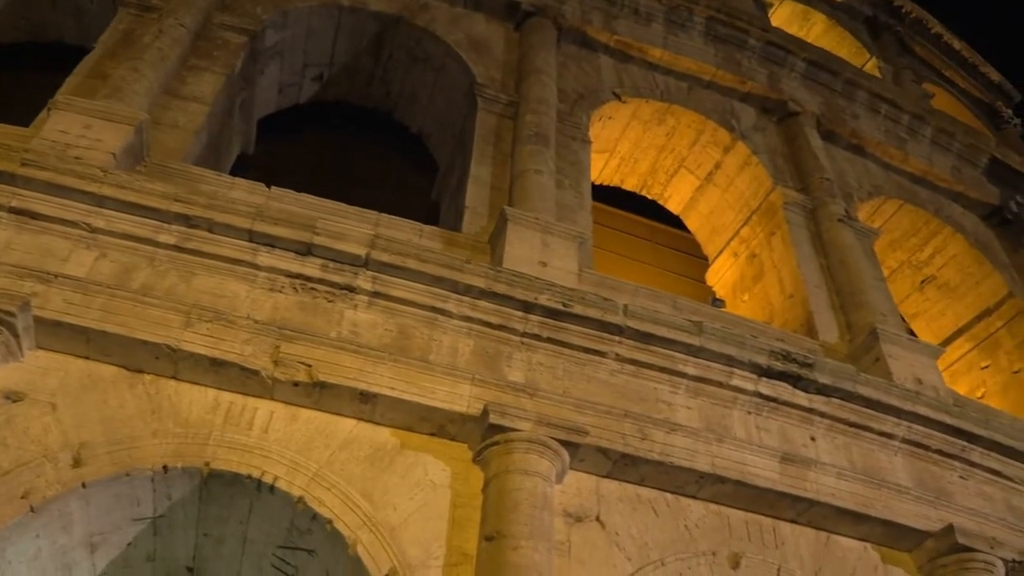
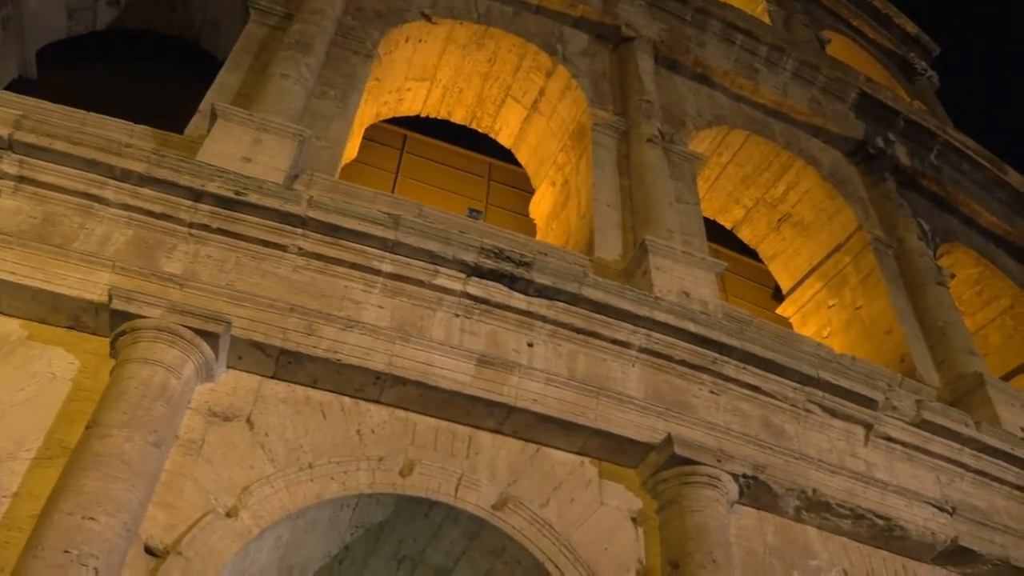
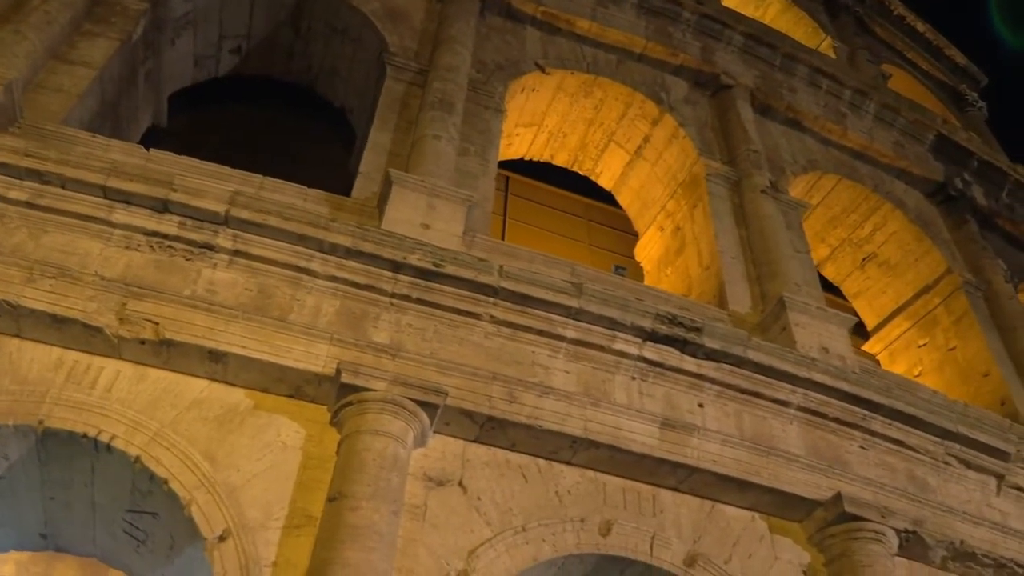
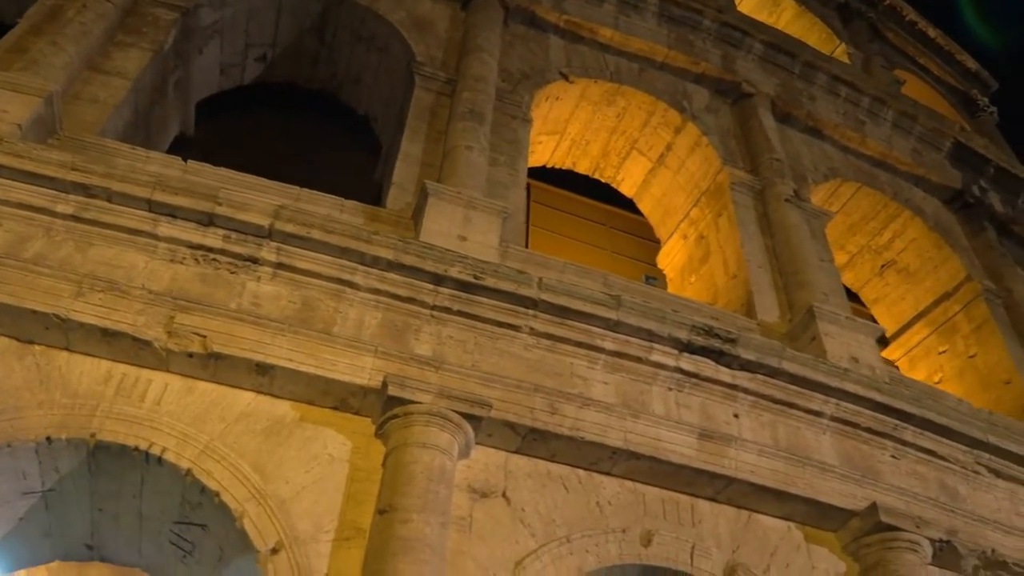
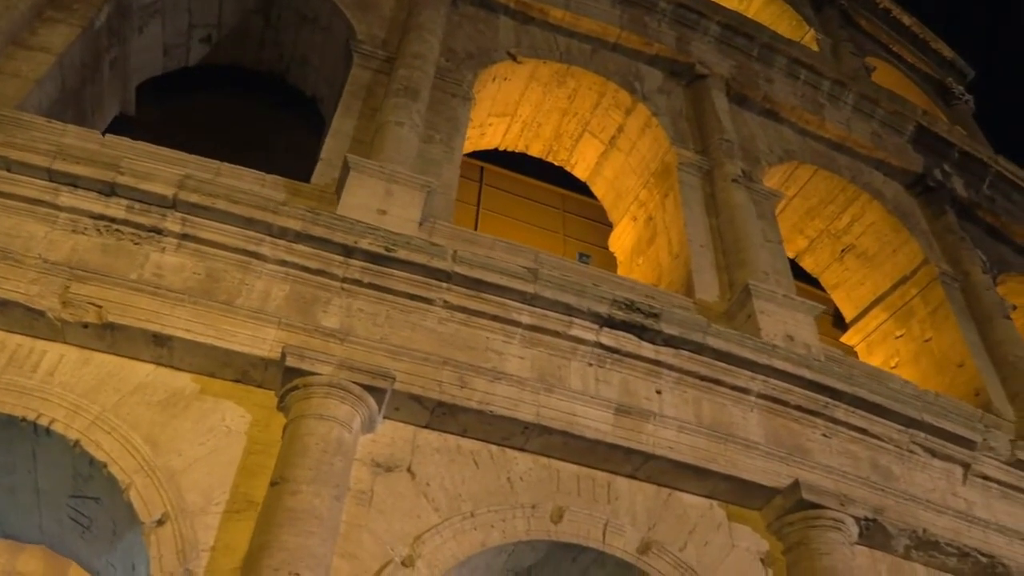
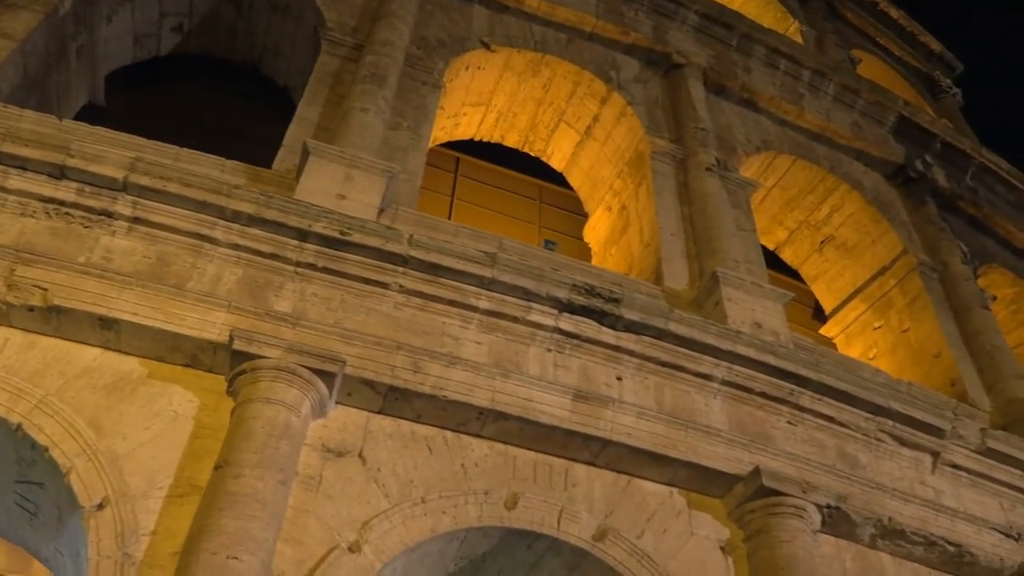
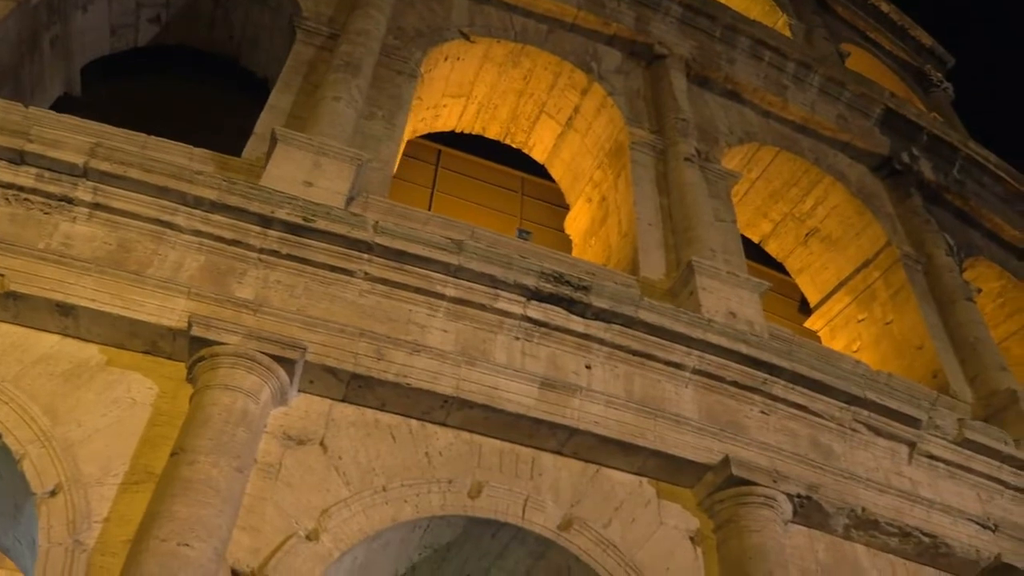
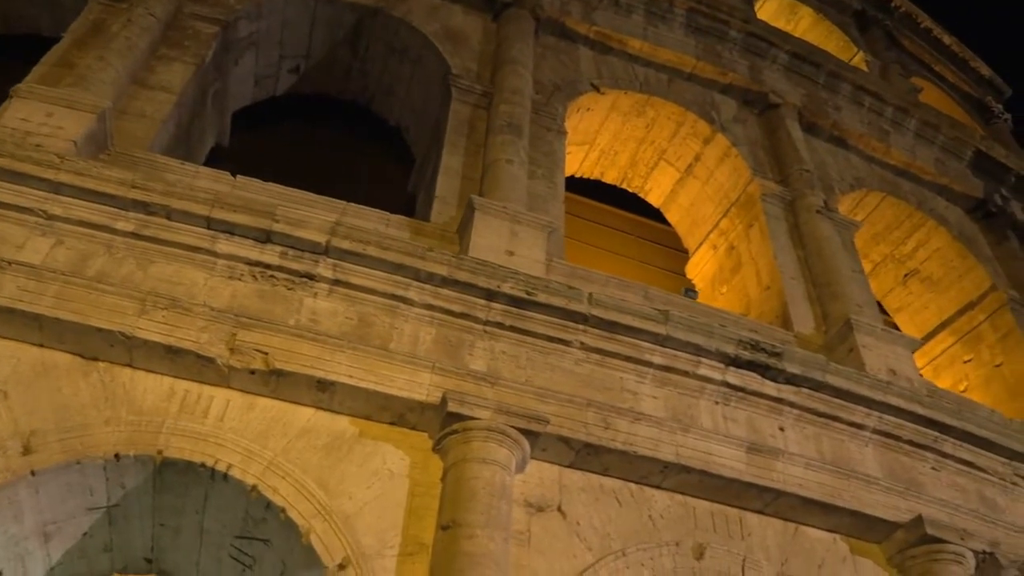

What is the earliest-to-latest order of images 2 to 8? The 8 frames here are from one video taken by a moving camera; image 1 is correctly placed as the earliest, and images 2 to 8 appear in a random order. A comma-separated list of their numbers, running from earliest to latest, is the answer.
8, 4, 3, 5, 6, 7, 2
